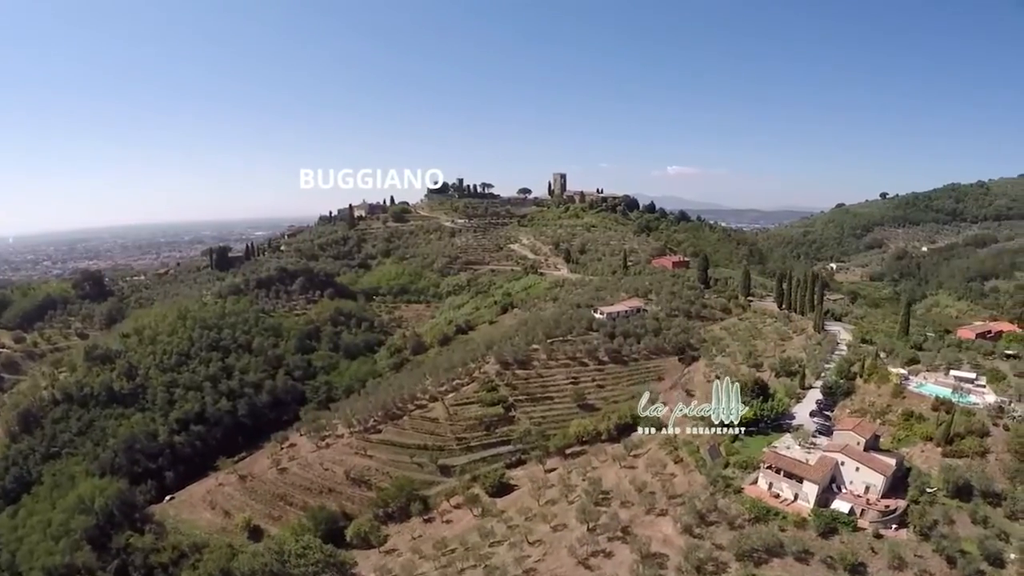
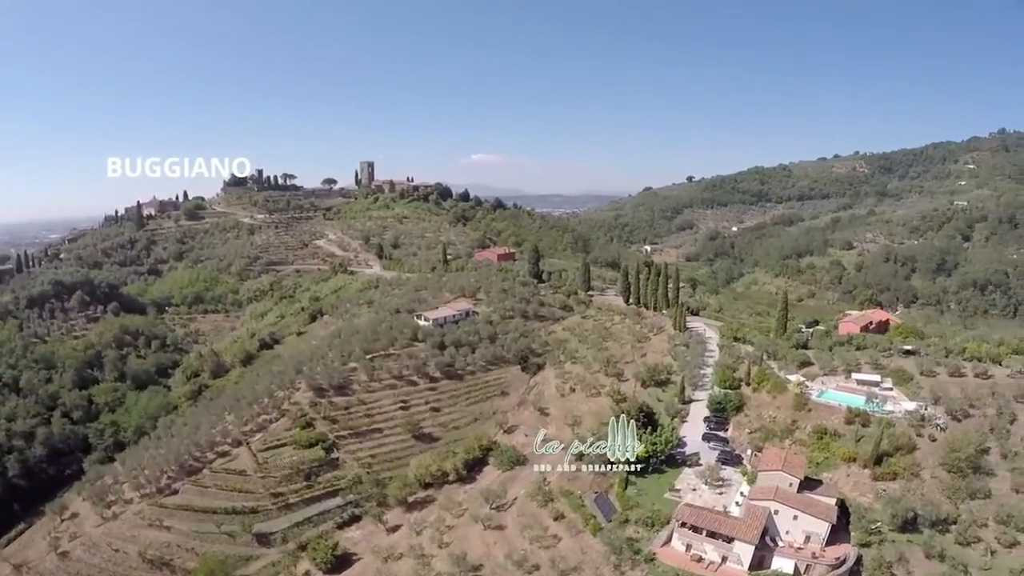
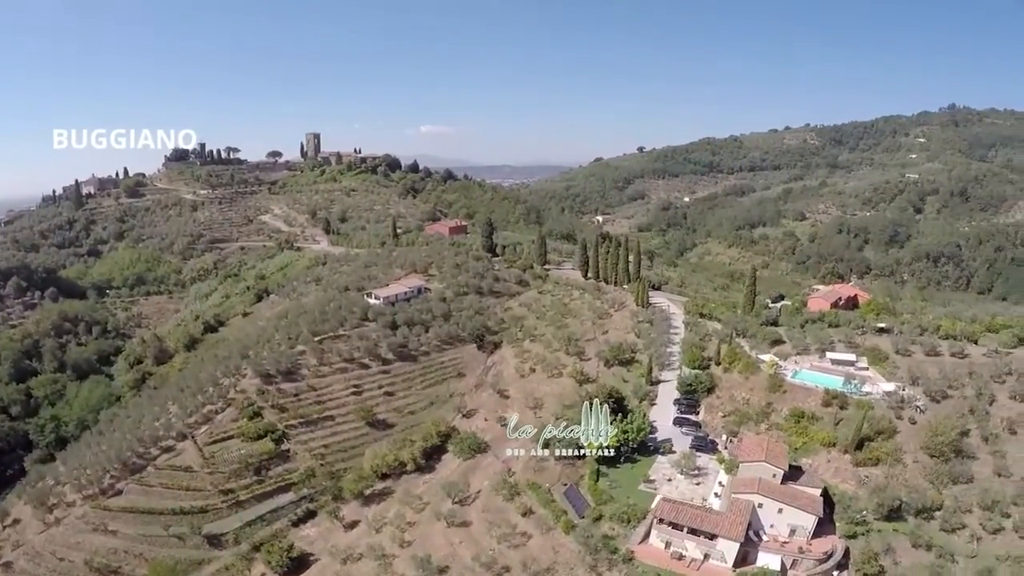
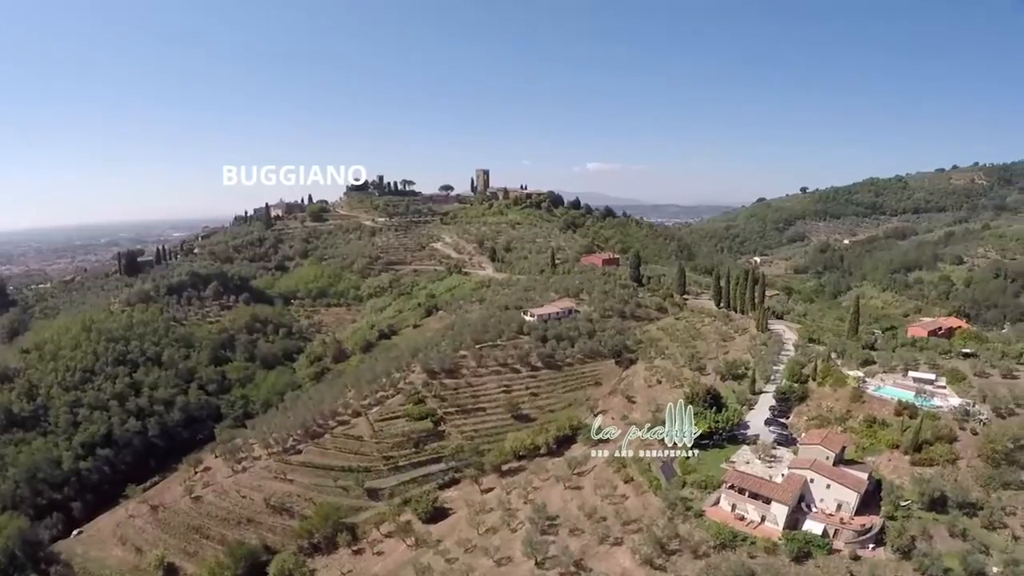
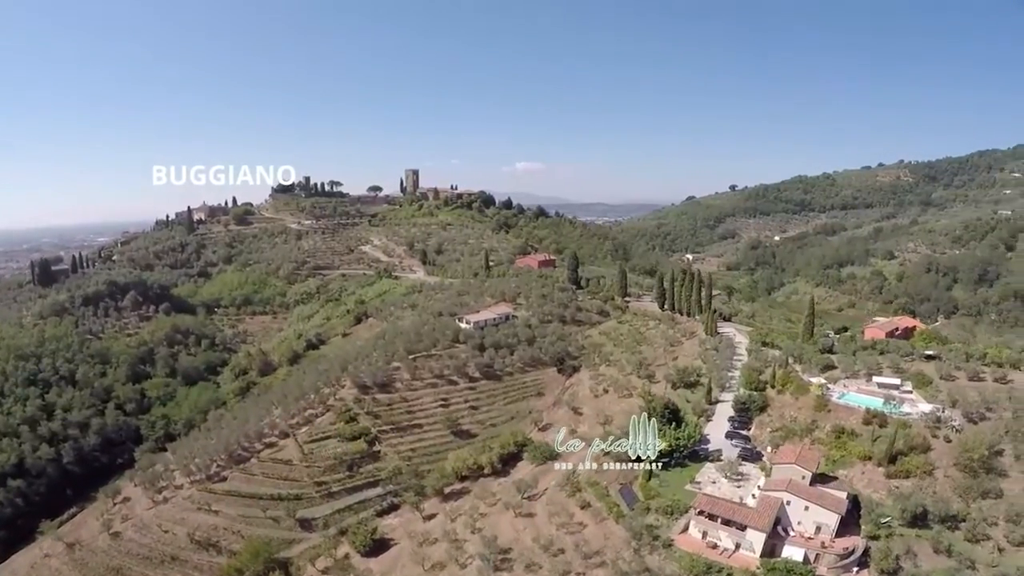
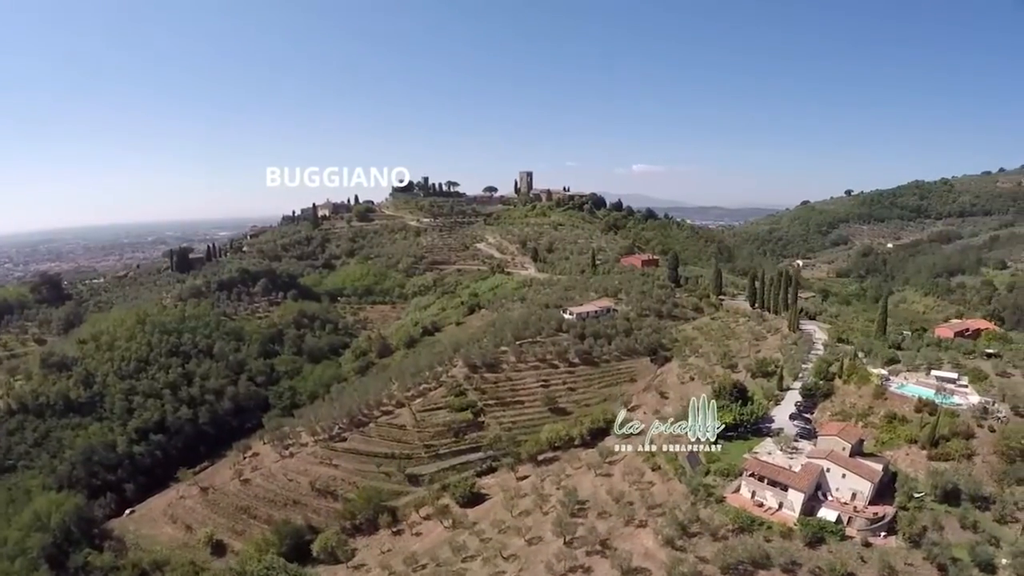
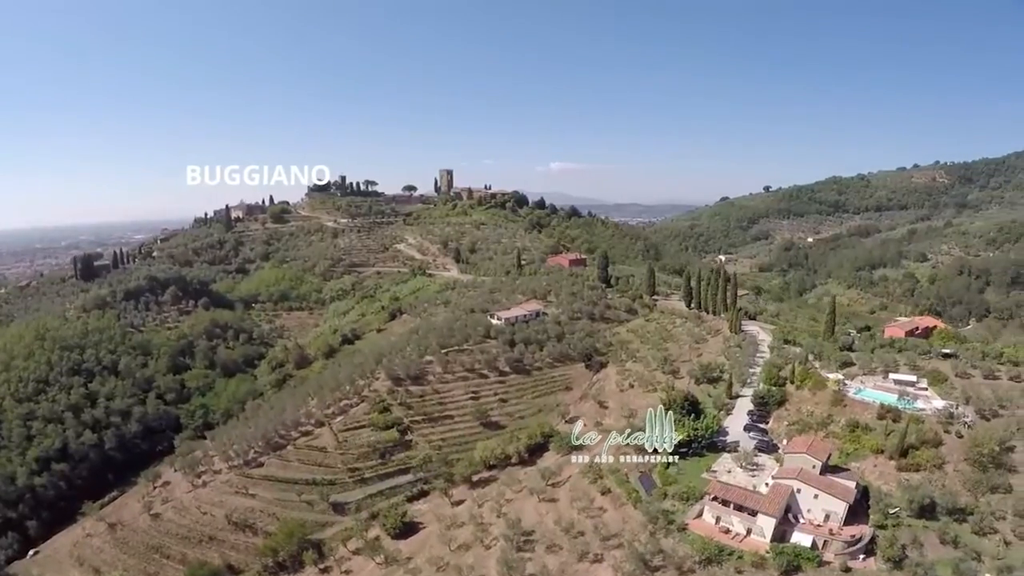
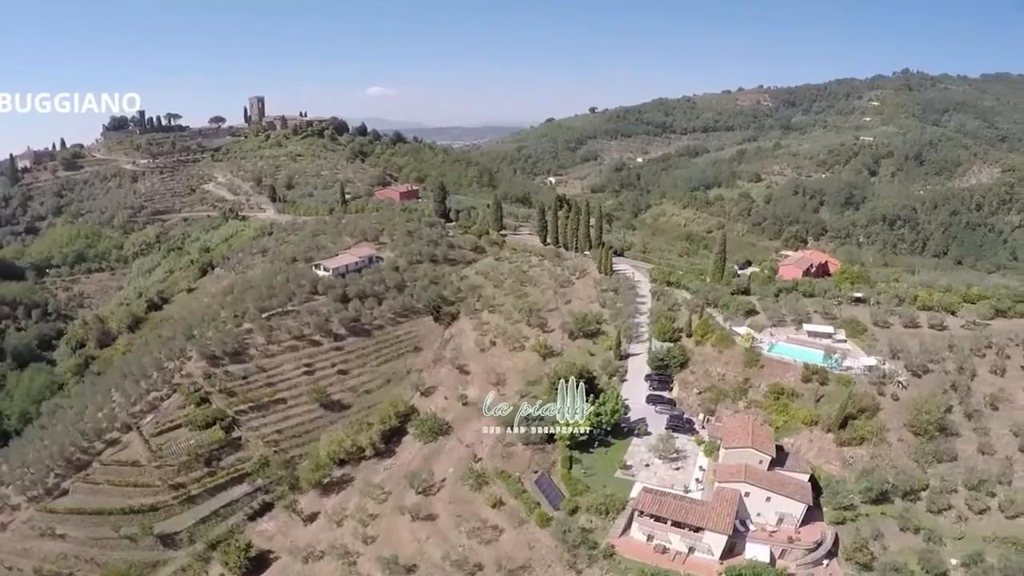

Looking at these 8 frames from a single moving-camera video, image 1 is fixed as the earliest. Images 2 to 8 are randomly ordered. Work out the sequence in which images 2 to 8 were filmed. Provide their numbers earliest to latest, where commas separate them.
6, 4, 7, 5, 2, 3, 8
